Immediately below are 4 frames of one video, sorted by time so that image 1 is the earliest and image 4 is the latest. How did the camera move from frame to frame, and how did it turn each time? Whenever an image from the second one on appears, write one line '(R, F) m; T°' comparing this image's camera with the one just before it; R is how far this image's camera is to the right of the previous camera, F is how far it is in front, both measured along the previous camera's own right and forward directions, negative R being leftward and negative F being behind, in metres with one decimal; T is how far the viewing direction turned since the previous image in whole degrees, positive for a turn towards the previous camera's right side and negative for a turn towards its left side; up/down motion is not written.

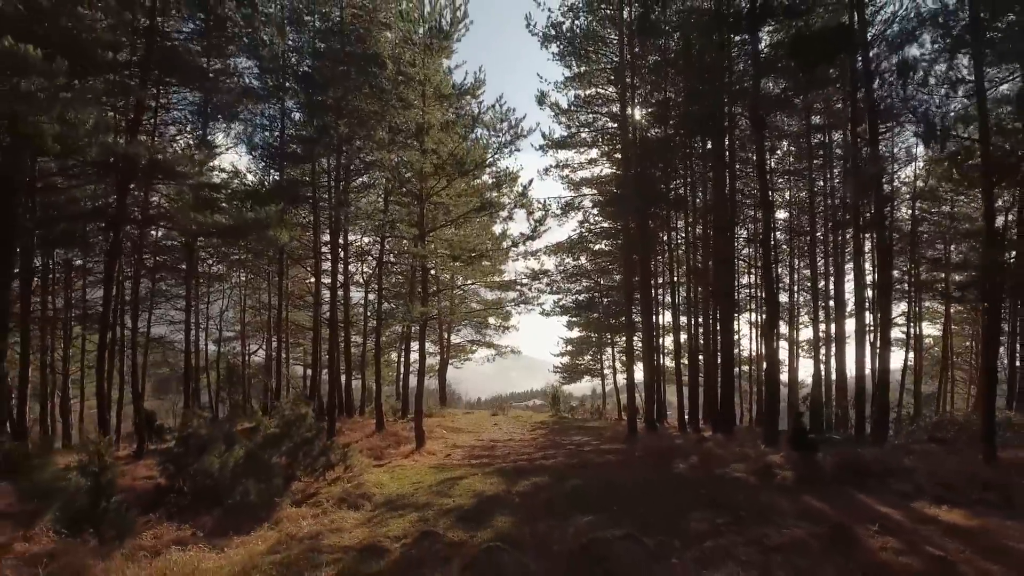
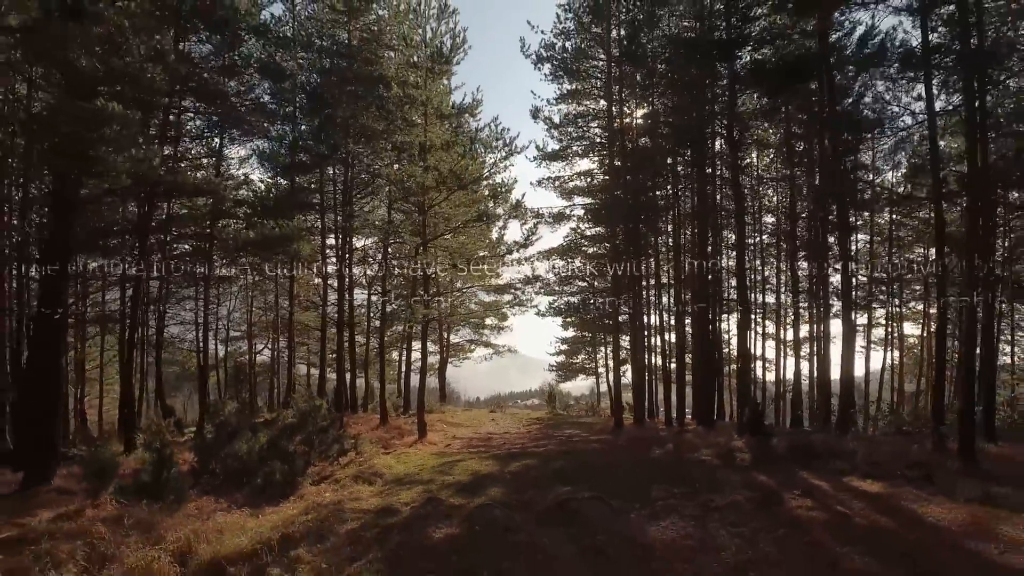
(+0.1, -1.3) m; 0°
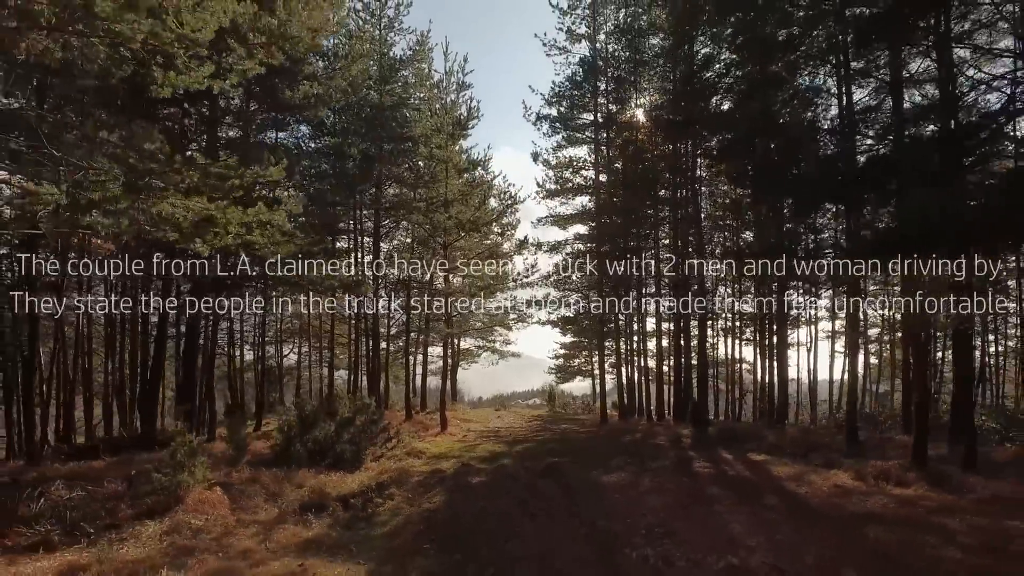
(-0.1, -3.8) m; 0°
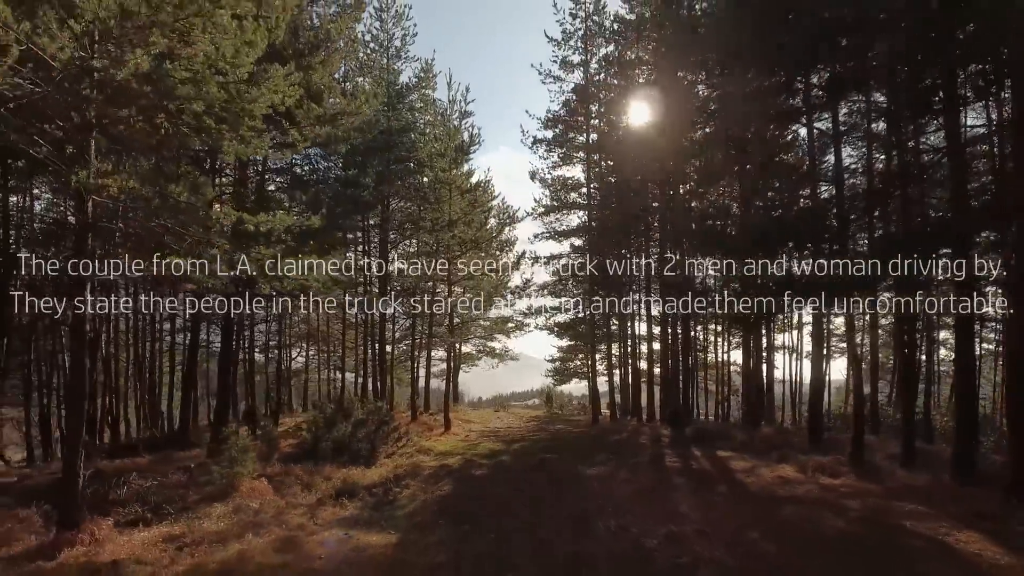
(0.0, -1.7) m; 0°
